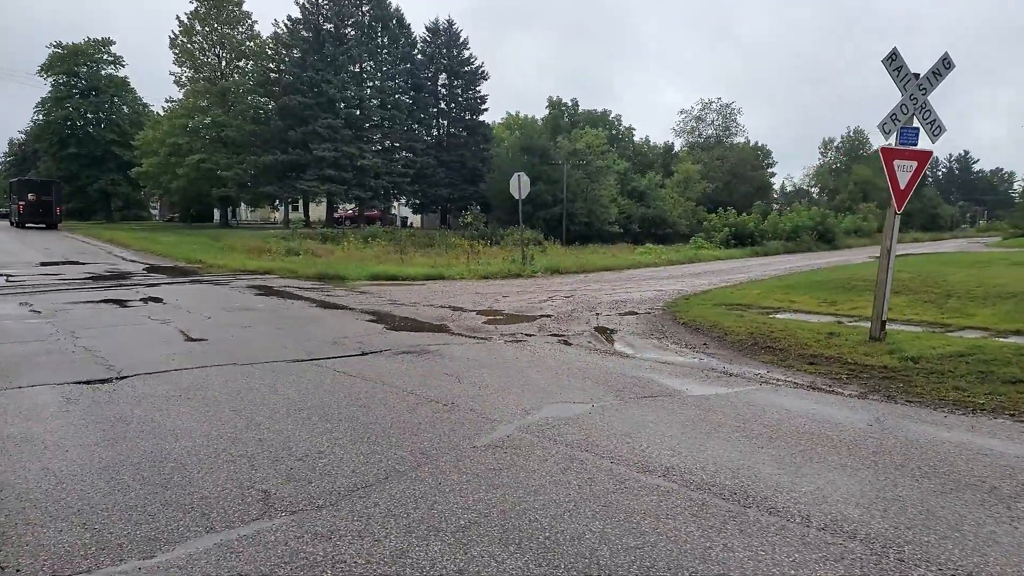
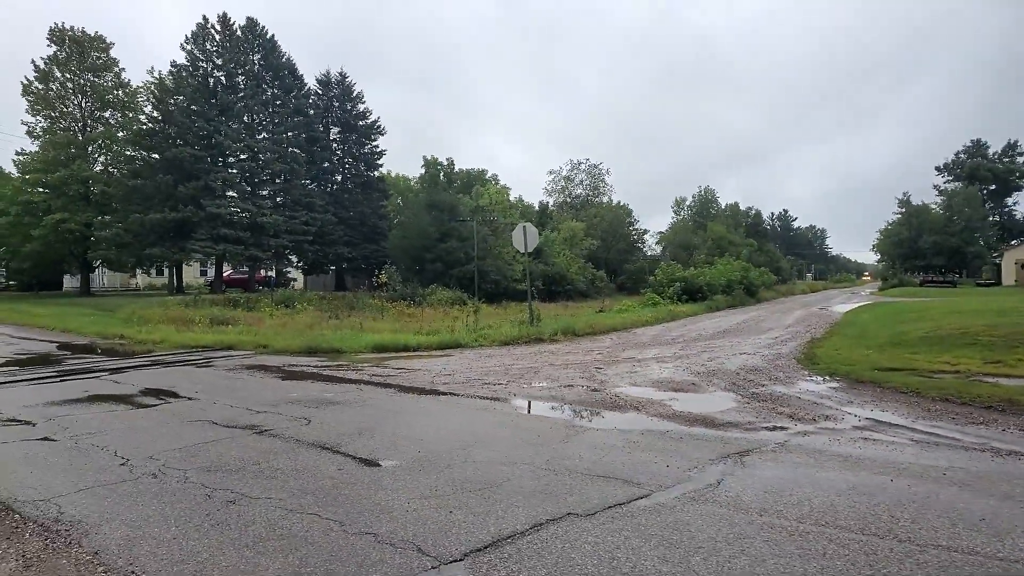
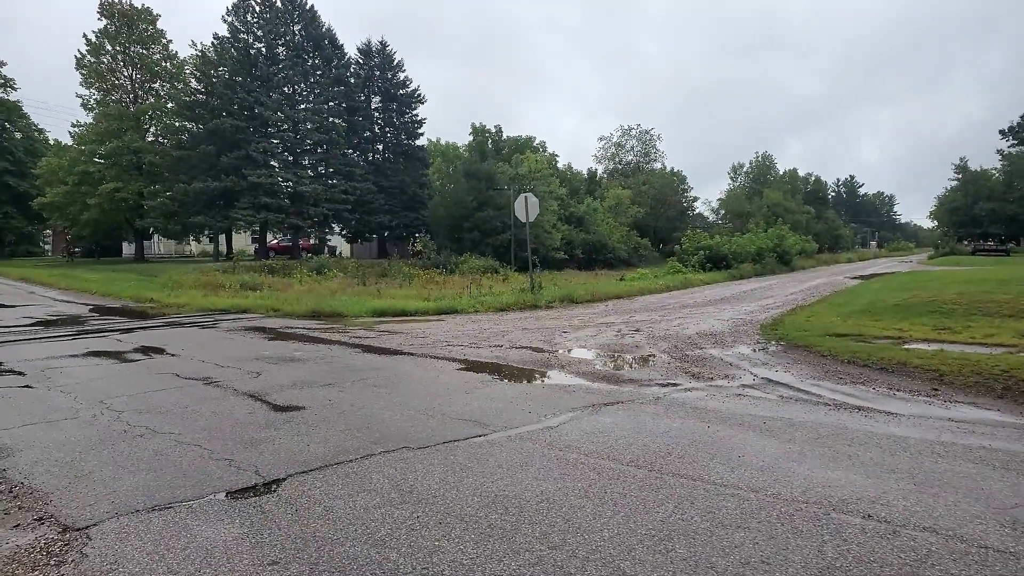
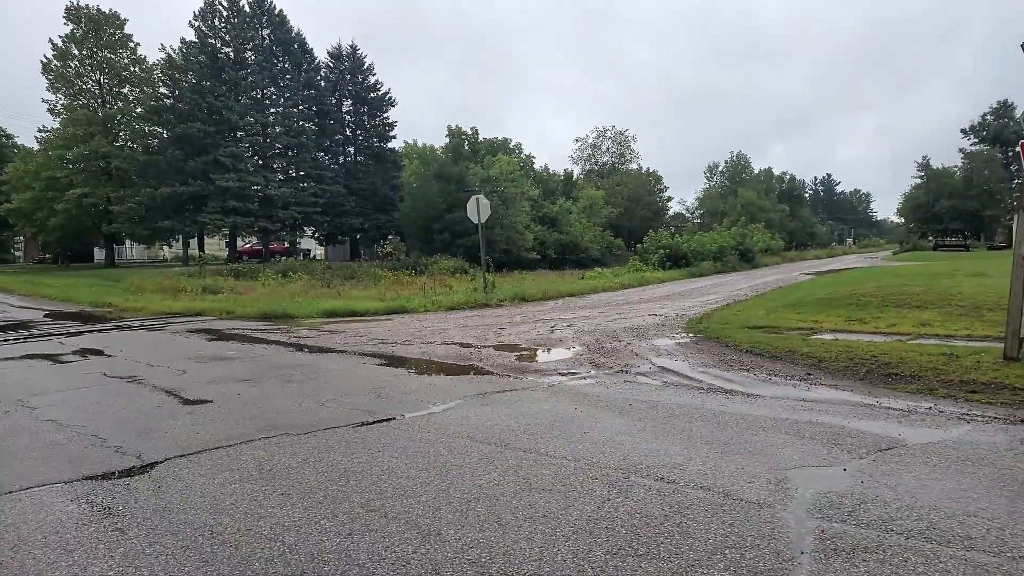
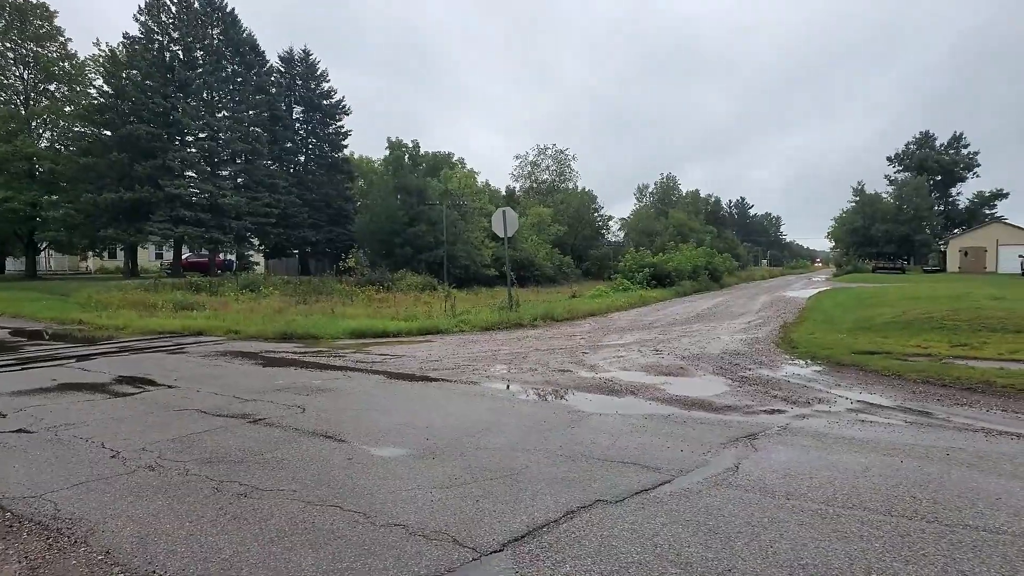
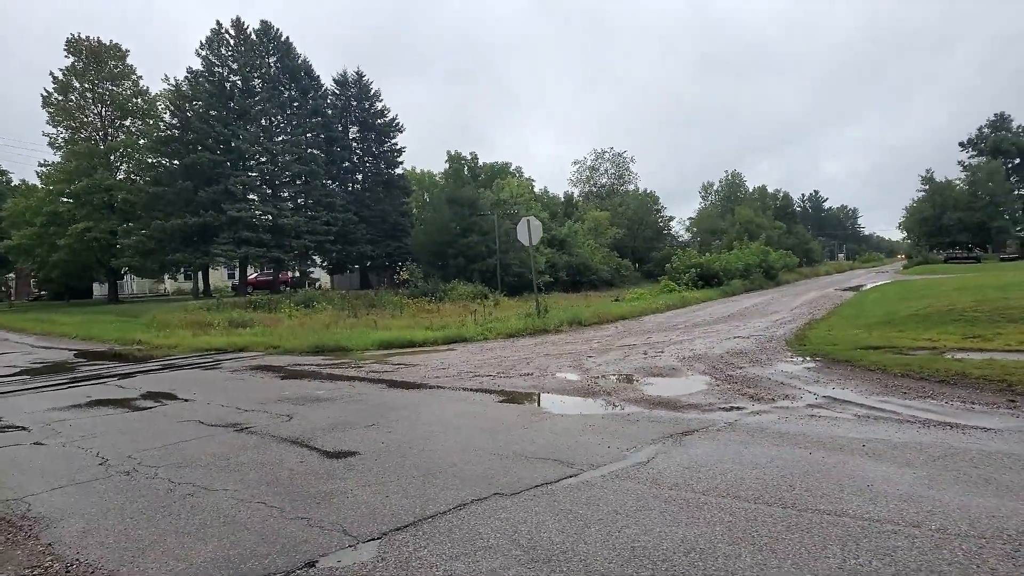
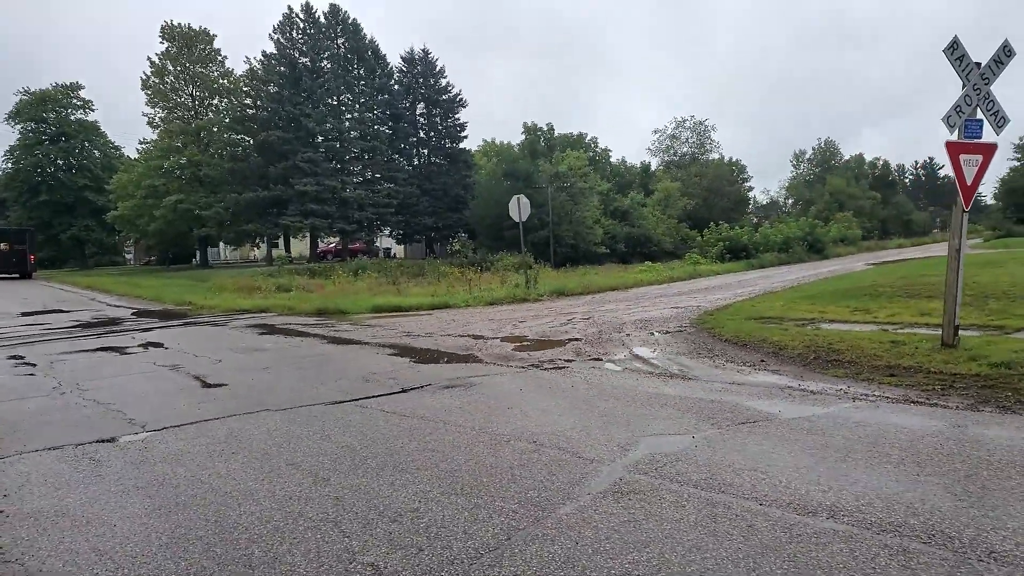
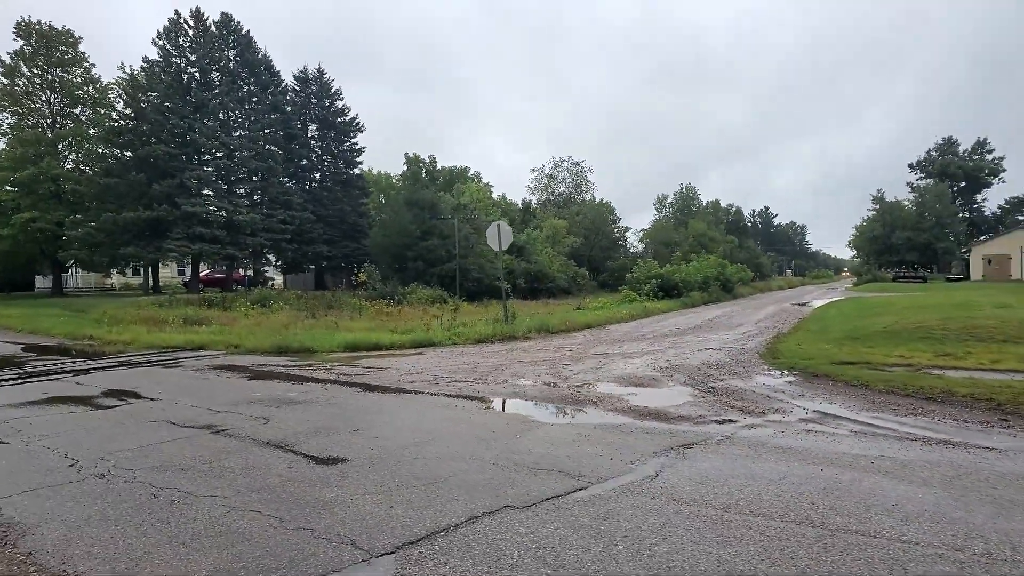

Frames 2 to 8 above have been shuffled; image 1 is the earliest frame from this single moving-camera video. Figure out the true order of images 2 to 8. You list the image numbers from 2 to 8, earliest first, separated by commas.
7, 4, 3, 6, 8, 2, 5
